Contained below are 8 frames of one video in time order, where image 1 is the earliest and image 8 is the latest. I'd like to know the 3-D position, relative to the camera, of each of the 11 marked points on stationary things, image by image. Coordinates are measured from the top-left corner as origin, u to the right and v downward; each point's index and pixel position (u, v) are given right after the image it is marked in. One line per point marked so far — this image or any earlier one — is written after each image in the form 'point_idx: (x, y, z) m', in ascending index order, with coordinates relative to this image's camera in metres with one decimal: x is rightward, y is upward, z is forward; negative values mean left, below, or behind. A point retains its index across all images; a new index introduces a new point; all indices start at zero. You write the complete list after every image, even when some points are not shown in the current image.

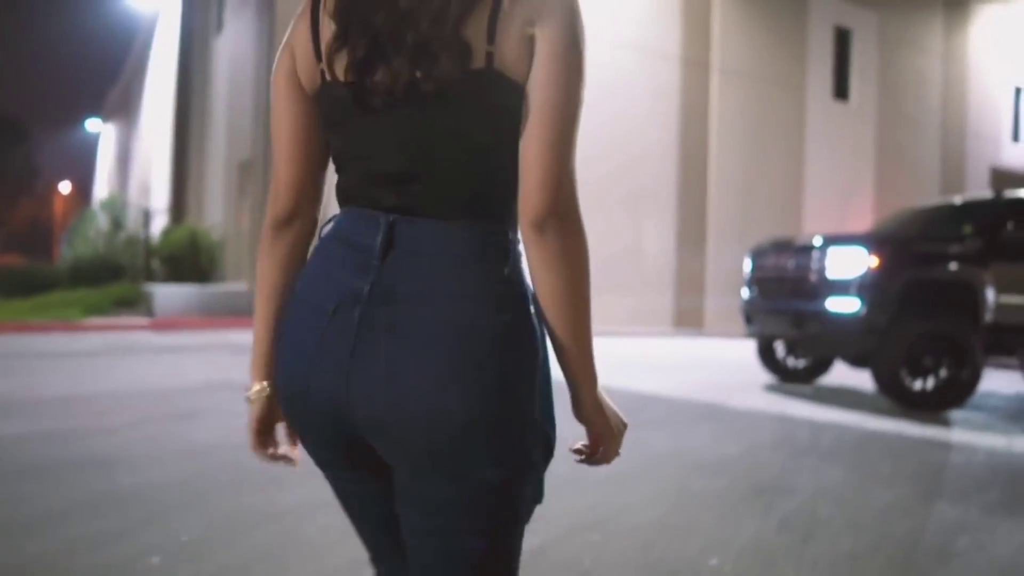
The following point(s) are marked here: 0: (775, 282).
0: (+2.6, 0.0, +7.2) m
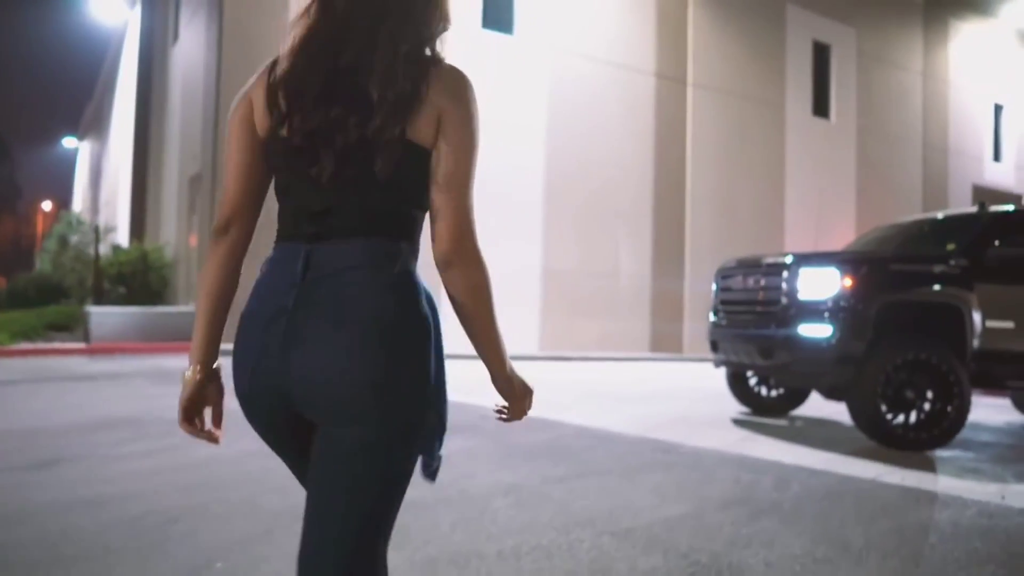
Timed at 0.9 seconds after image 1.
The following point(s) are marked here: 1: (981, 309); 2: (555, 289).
0: (+2.1, -0.2, +6.6) m
1: (+3.9, -0.2, +6.1) m
2: (+0.9, -0.1, +15.1) m
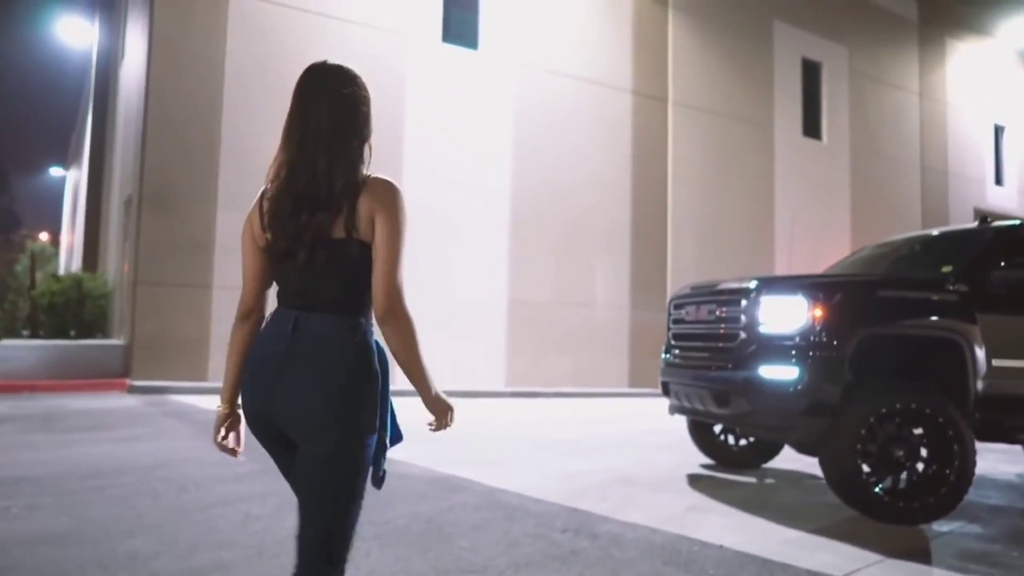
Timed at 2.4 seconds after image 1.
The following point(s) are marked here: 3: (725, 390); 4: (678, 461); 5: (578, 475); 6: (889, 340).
0: (+1.4, -0.4, +5.5) m
1: (+3.2, -0.4, +4.9) m
2: (+0.3, -0.6, +14.0) m
3: (+1.5, -0.7, +5.0) m
4: (+1.5, -1.6, +6.6) m
5: (+0.5, -1.4, +5.6) m
6: (+2.4, -0.3, +4.8) m
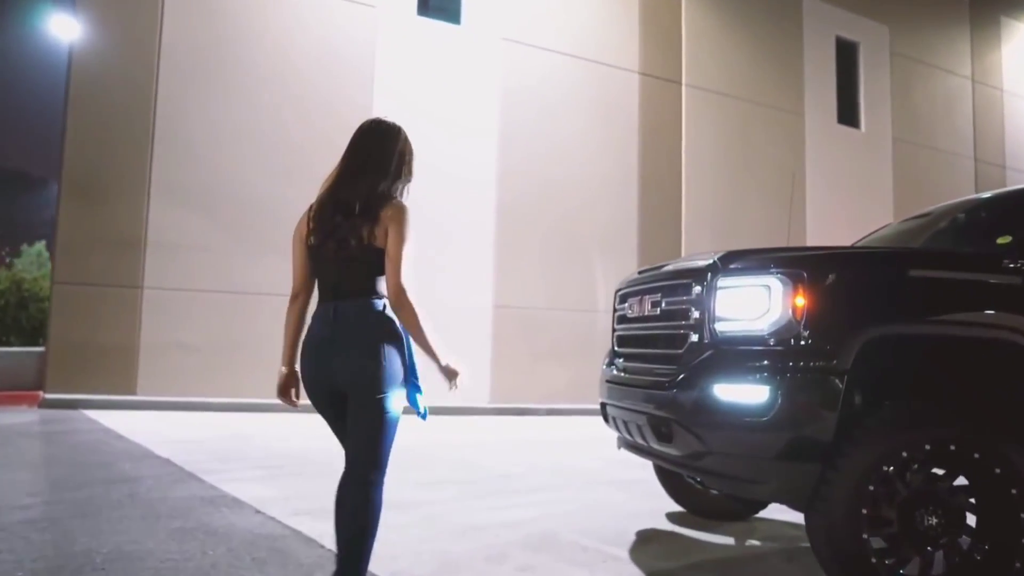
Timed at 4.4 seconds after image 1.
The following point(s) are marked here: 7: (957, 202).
0: (+0.7, -0.3, +3.8) m
1: (+2.5, -0.3, +3.2) m
2: (0.0, -0.7, +12.4) m
3: (+0.7, -0.6, +3.4) m
4: (+0.8, -1.5, +5.0) m
5: (-0.2, -1.4, +4.1) m
6: (+1.7, -0.2, +3.1) m
7: (+2.8, +0.5, +4.7) m
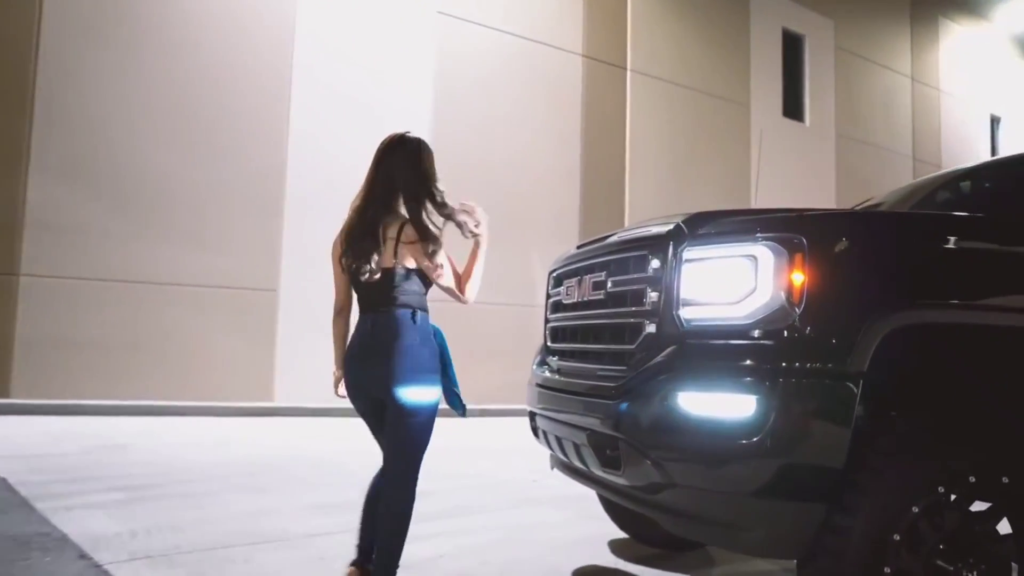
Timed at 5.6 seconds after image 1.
0: (+0.3, -0.2, +3.0) m
1: (+2.1, -0.2, +2.5) m
2: (-1.0, -0.6, +11.5) m
3: (+0.4, -0.5, +2.5) m
4: (+0.3, -1.4, +4.1) m
5: (-0.6, -1.3, +3.1) m
6: (+1.4, -0.1, +2.3) m
7: (+2.4, +0.6, +4.0) m
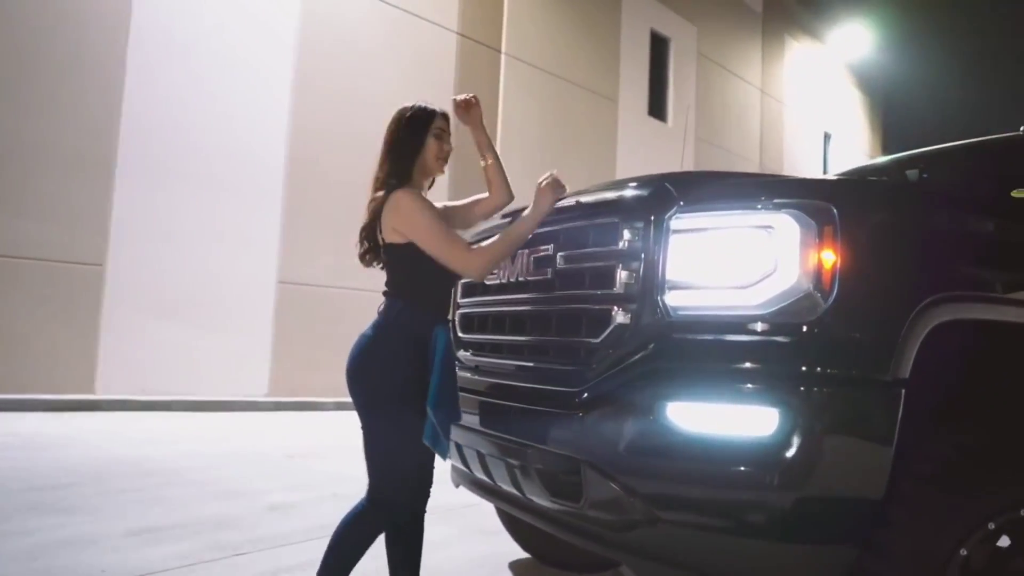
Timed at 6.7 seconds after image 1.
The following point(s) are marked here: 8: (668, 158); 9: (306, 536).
0: (0.0, -0.1, +2.4) m
1: (+1.9, -0.2, +2.3) m
2: (-3.0, -0.3, +10.4) m
3: (+0.2, -0.4, +2.0) m
4: (-0.2, -1.3, +3.5) m
5: (-0.9, -1.1, +2.4) m
6: (+1.2, -0.1, +1.9) m
7: (+1.9, +0.6, +3.8) m
8: (+3.8, +3.1, +17.2) m
9: (-1.0, -1.3, +3.8) m
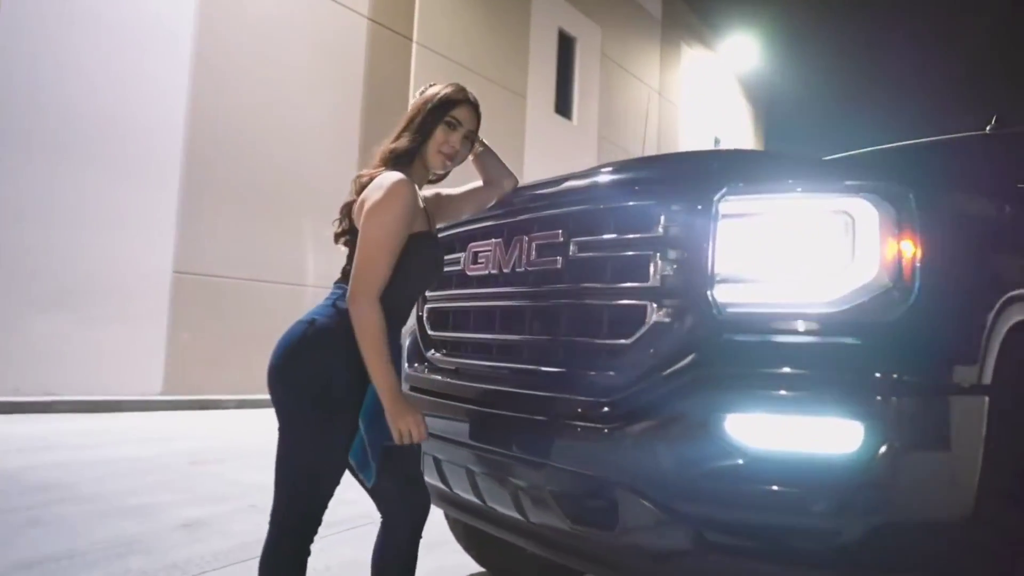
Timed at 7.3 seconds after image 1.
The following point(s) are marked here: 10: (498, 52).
0: (0.0, -0.1, +2.1) m
1: (+1.8, -0.2, +2.3) m
2: (-4.2, -0.2, +9.6) m
3: (+0.2, -0.4, +1.7) m
4: (-0.4, -1.3, +3.2) m
5: (-1.0, -1.1, +1.9) m
6: (+1.2, -0.1, +1.8) m
7: (+1.6, +0.6, +3.7) m
8: (+1.6, +3.1, +17.3) m
9: (-1.3, -1.2, +3.3) m
10: (-0.2, +4.7, +14.7) m
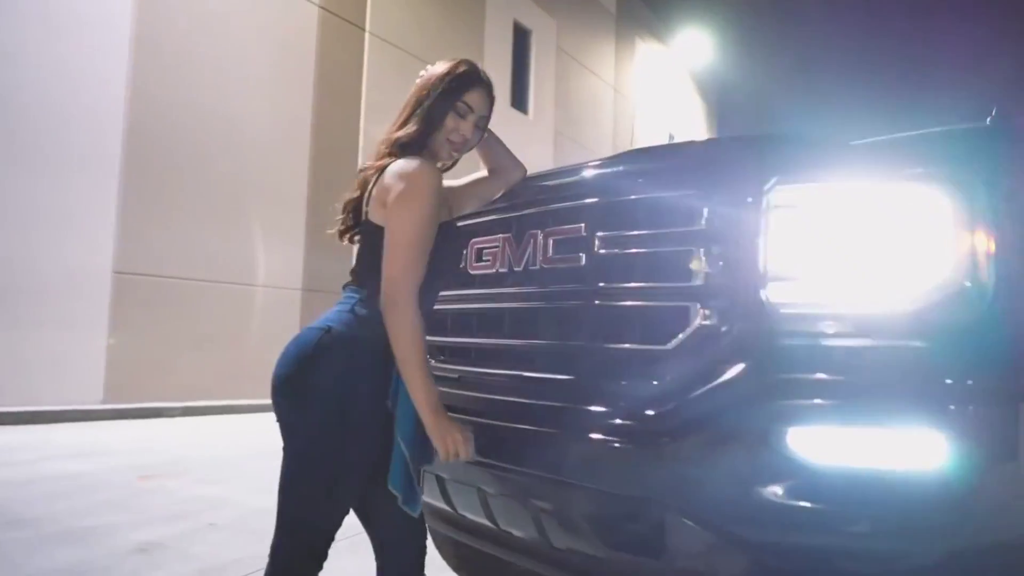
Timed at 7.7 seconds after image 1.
0: (0.0, -0.1, +1.9) m
1: (+1.9, -0.2, +2.2) m
2: (-4.7, -0.2, +9.1) m
3: (+0.2, -0.4, +1.5) m
4: (-0.4, -1.3, +3.0) m
5: (-0.9, -1.1, +1.7) m
6: (+1.3, -0.1, +1.7) m
7: (+1.5, +0.7, +3.6) m
8: (+0.5, +3.2, +17.1) m
9: (-1.3, -1.2, +3.1) m
10: (-1.1, +4.8, +14.4) m
